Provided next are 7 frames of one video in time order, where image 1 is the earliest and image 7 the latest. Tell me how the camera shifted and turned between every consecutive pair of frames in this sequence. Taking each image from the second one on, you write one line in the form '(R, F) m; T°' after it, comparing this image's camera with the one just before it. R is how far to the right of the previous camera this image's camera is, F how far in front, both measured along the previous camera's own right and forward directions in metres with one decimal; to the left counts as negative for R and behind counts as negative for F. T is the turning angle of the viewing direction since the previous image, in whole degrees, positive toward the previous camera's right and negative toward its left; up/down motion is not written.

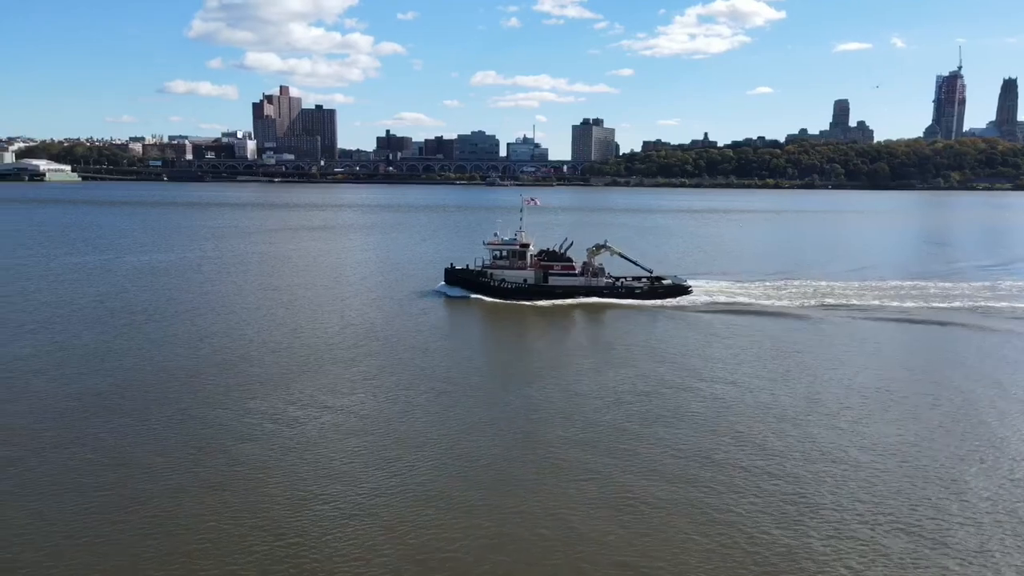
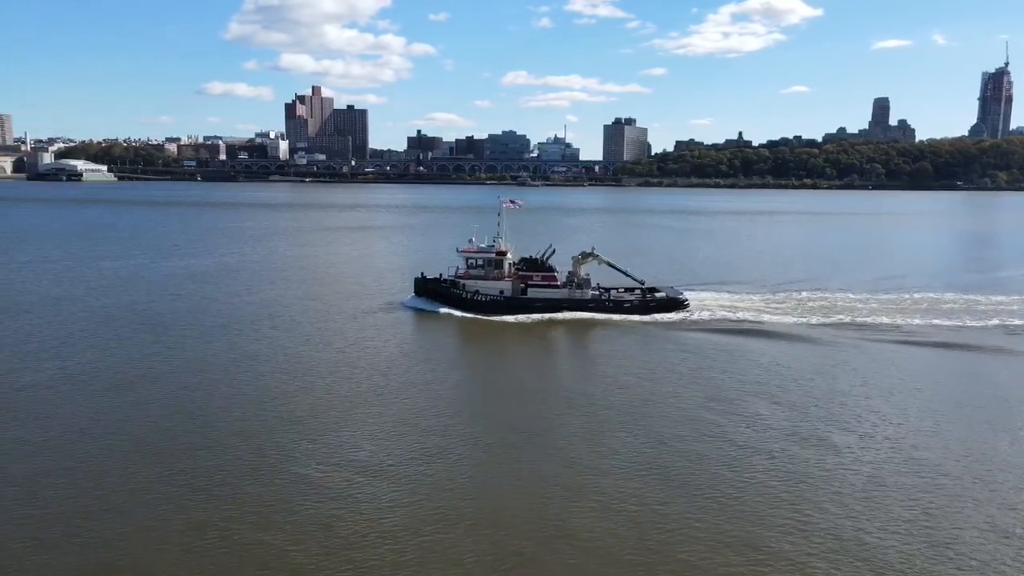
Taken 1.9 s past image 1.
(0.0, +1.9) m; -2°
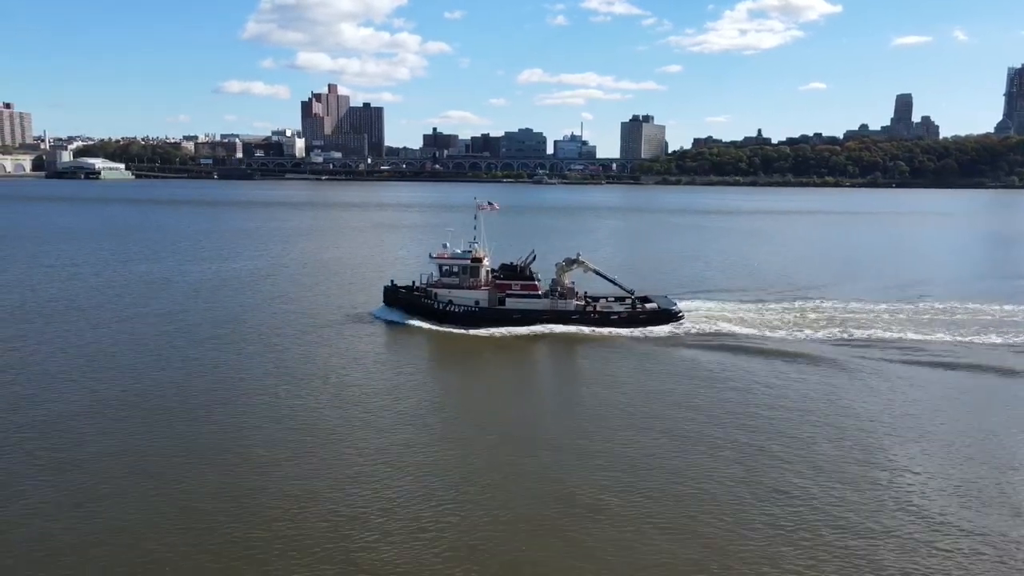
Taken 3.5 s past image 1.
(-0.1, +1.5) m; -1°
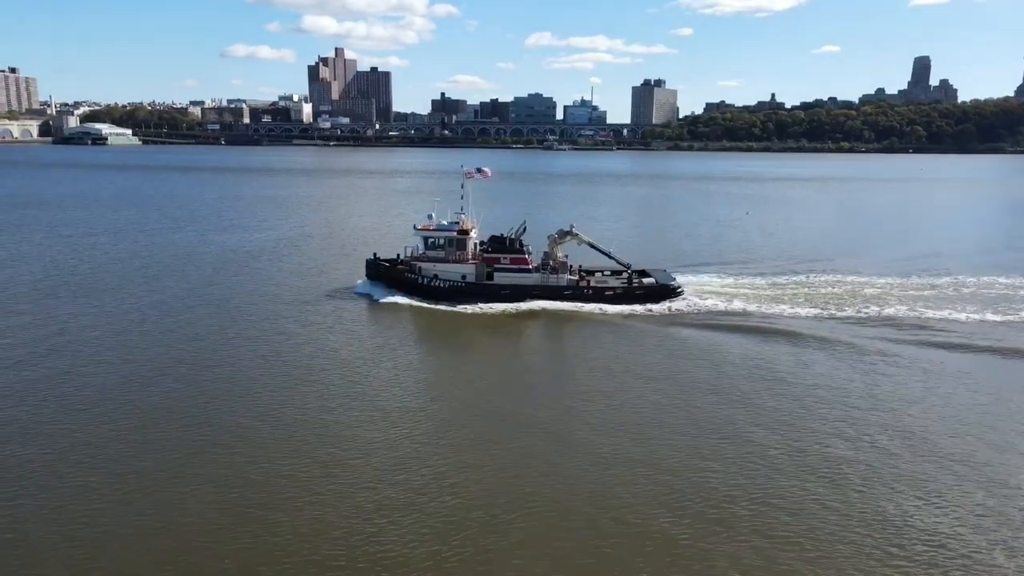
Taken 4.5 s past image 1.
(+0.4, +1.3) m; -1°
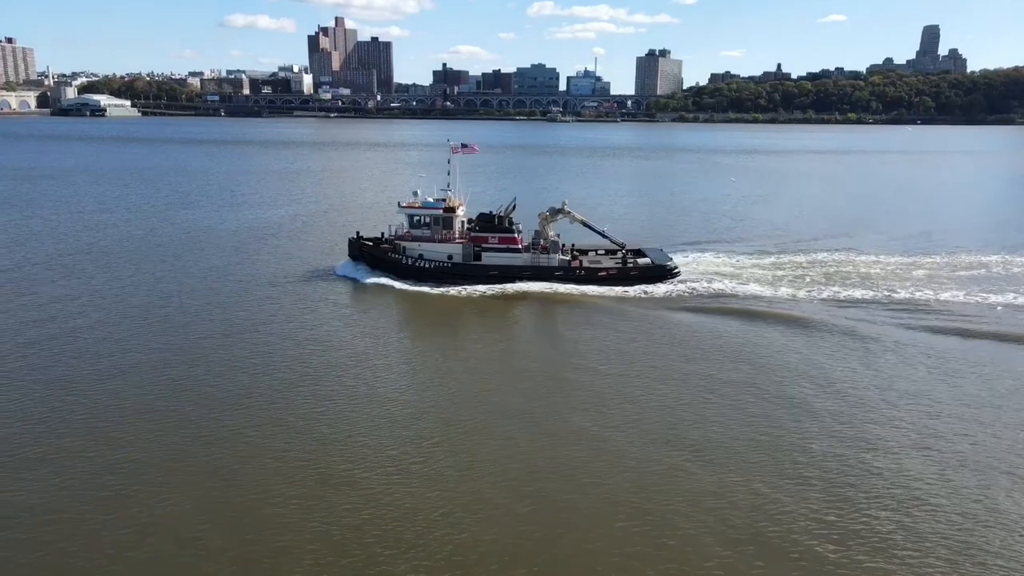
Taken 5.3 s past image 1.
(+0.2, +1.0) m; 0°
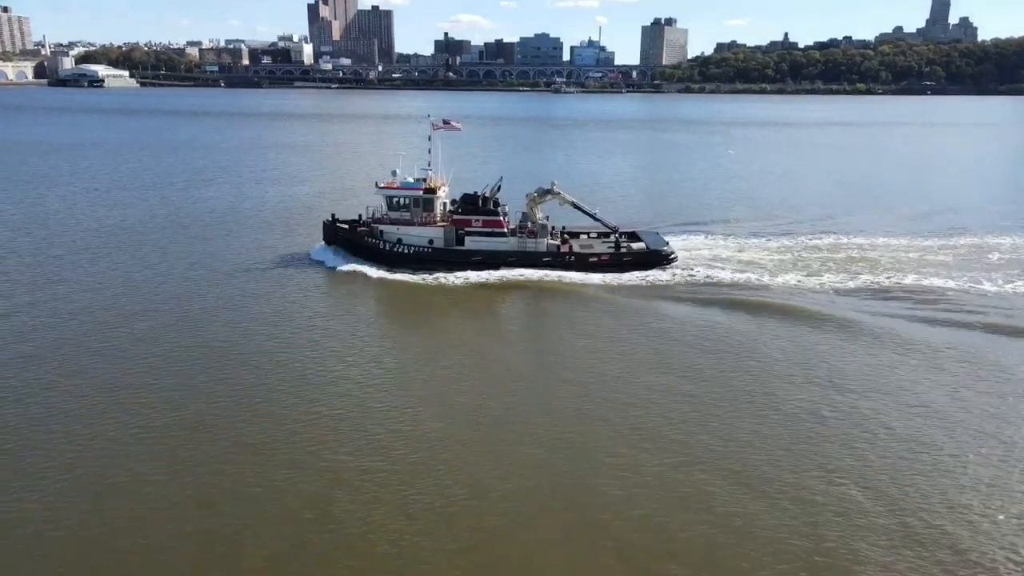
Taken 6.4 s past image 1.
(+0.3, +1.3) m; 0°
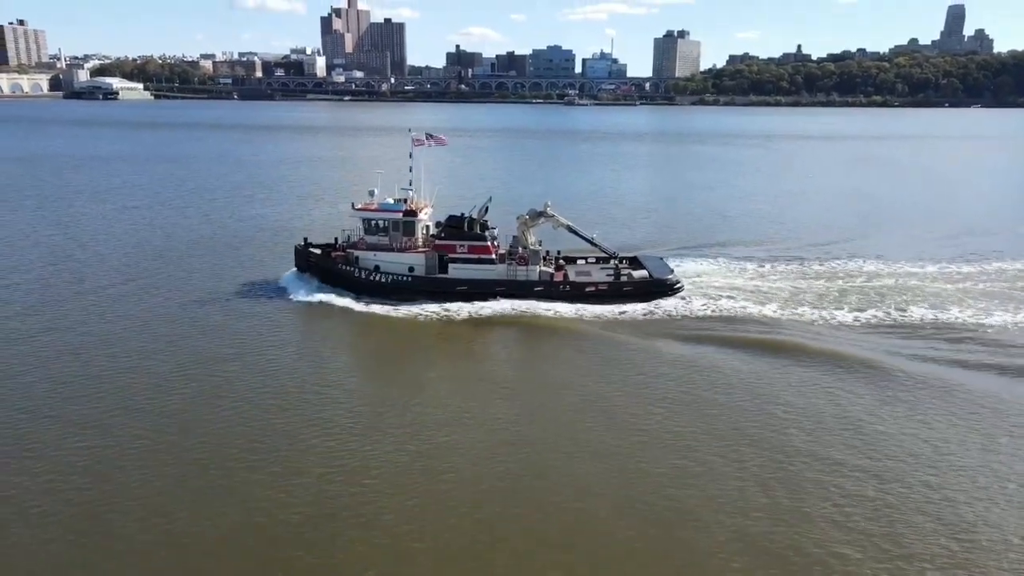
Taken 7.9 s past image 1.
(+0.4, +1.5) m; -1°
